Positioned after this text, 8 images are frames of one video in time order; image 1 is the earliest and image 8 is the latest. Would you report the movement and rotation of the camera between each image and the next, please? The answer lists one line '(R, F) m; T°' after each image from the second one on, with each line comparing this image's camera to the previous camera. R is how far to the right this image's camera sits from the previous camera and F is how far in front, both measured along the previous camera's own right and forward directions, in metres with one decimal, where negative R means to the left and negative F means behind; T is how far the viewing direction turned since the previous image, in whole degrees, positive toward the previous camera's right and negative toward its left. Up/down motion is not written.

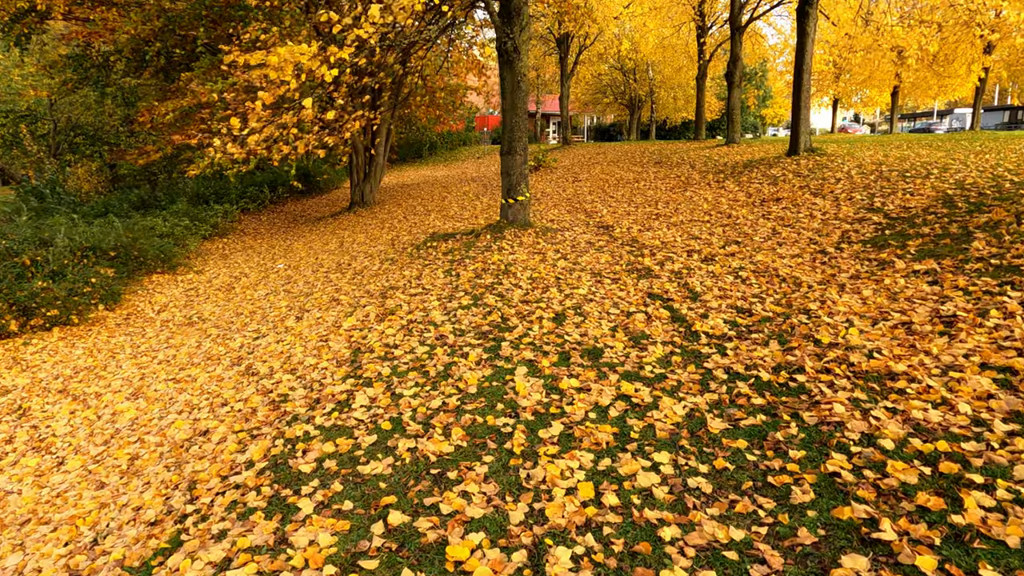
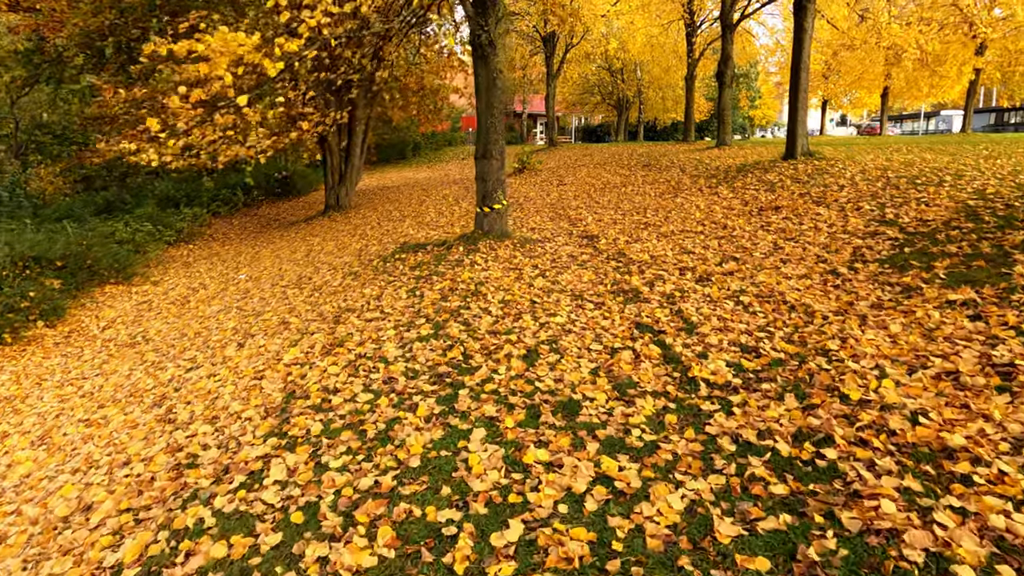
(+0.2, +0.7) m; +1°
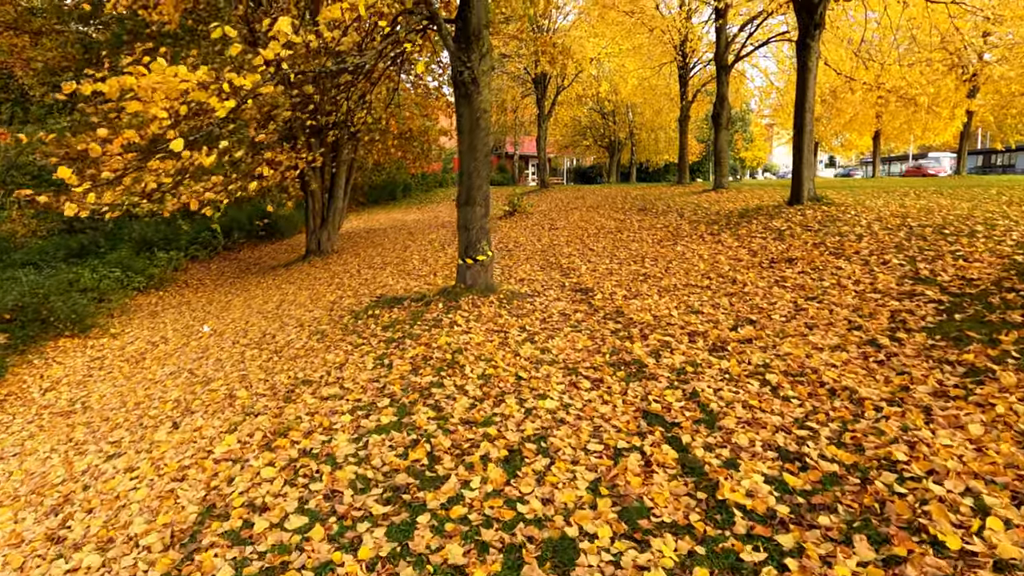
(+0.1, +0.8) m; +1°
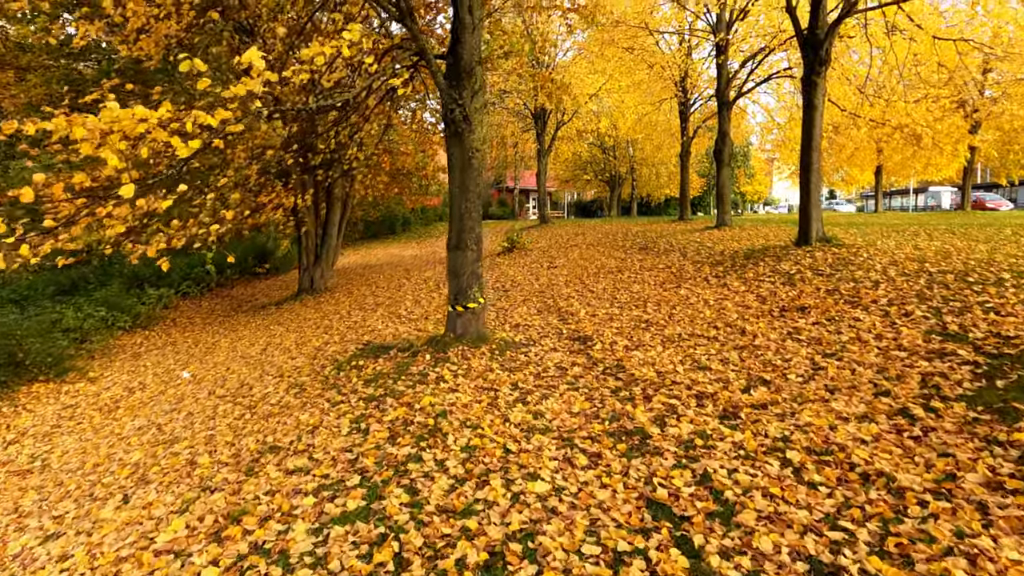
(+0.1, +0.4) m; 0°
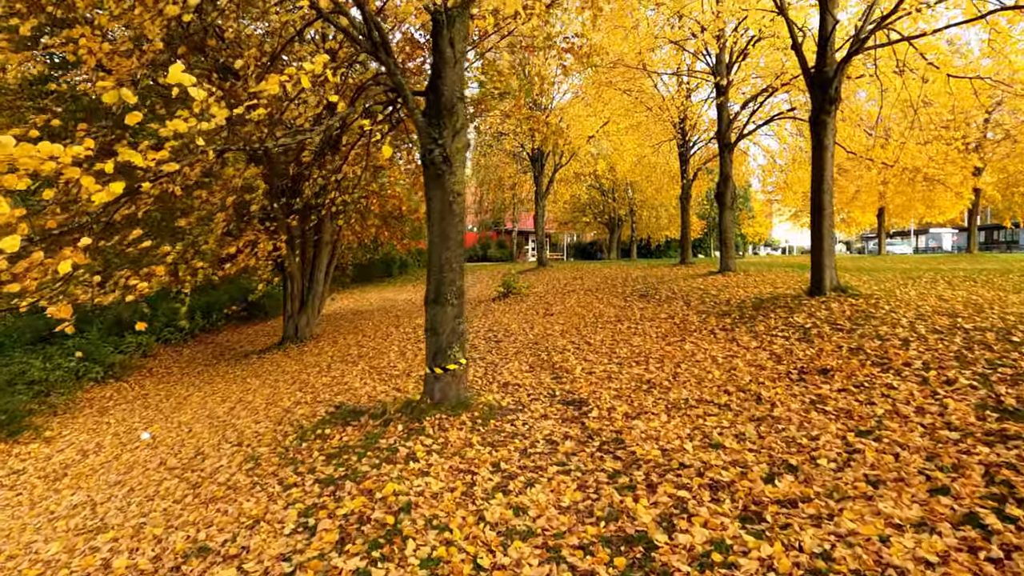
(+0.1, +0.7) m; 0°
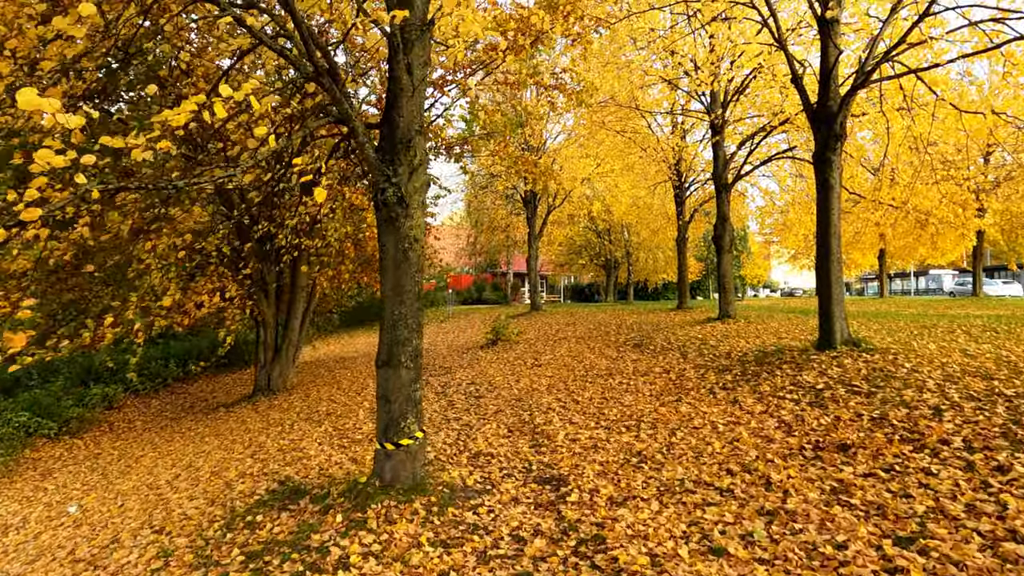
(+0.3, +0.8) m; 0°
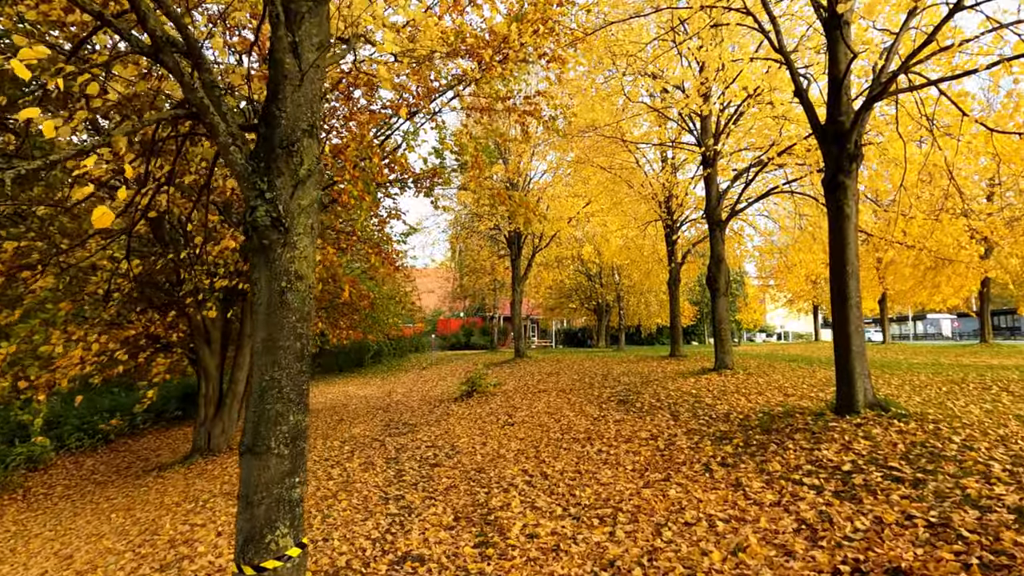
(+0.4, +1.4) m; 0°
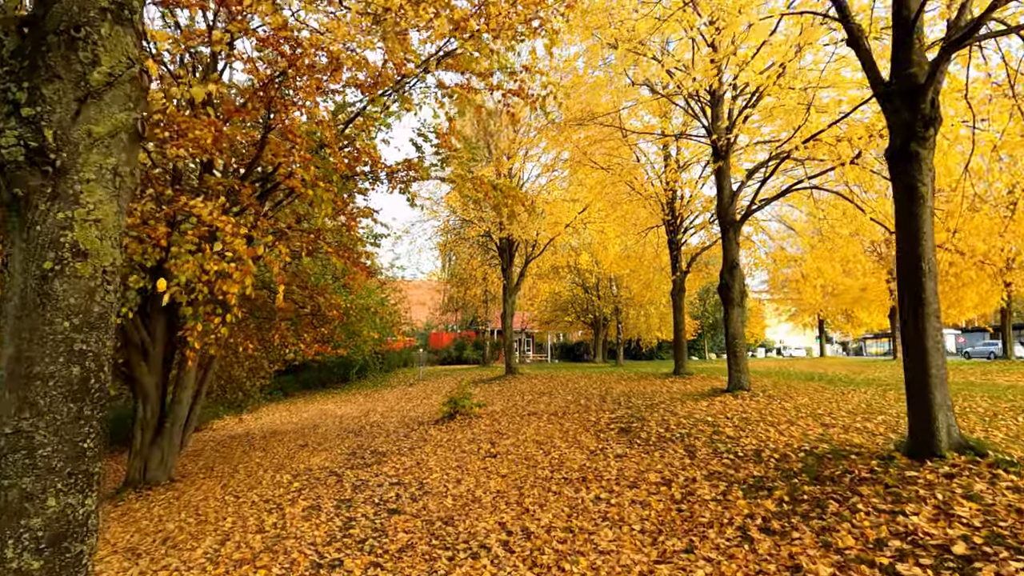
(+0.2, +1.6) m; 0°
